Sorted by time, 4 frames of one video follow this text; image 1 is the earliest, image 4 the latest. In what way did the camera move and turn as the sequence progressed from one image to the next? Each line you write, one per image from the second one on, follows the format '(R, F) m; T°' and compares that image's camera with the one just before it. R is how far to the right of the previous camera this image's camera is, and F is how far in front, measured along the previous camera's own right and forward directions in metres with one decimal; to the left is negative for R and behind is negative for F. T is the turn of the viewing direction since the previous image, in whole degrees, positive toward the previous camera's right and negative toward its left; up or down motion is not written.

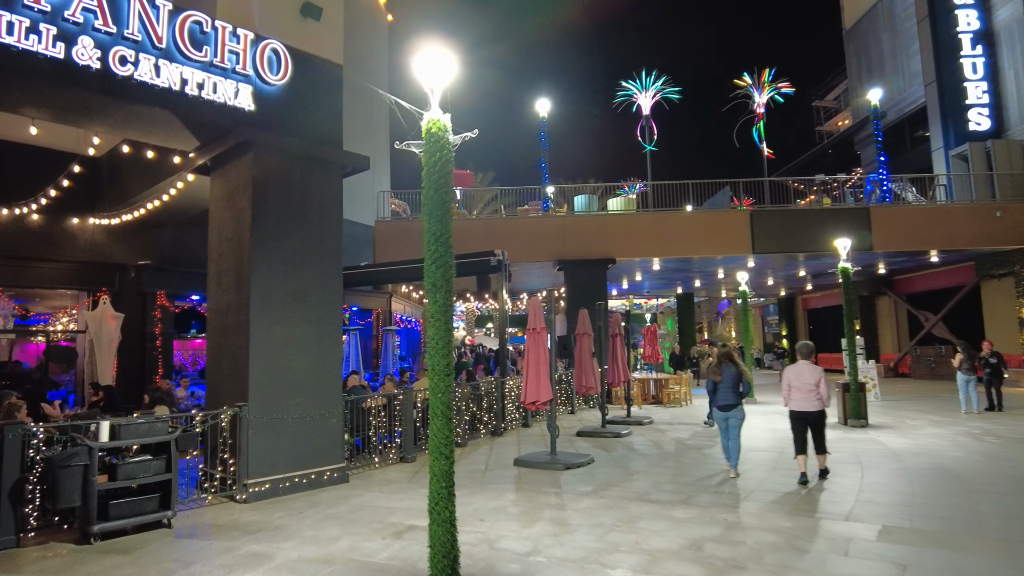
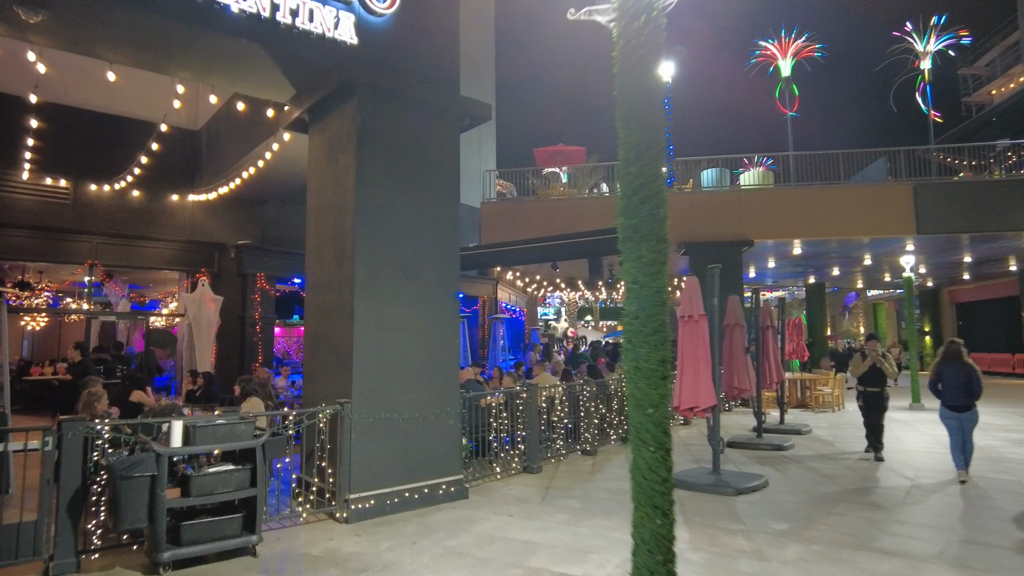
(-0.6, +1.6) m; -8°
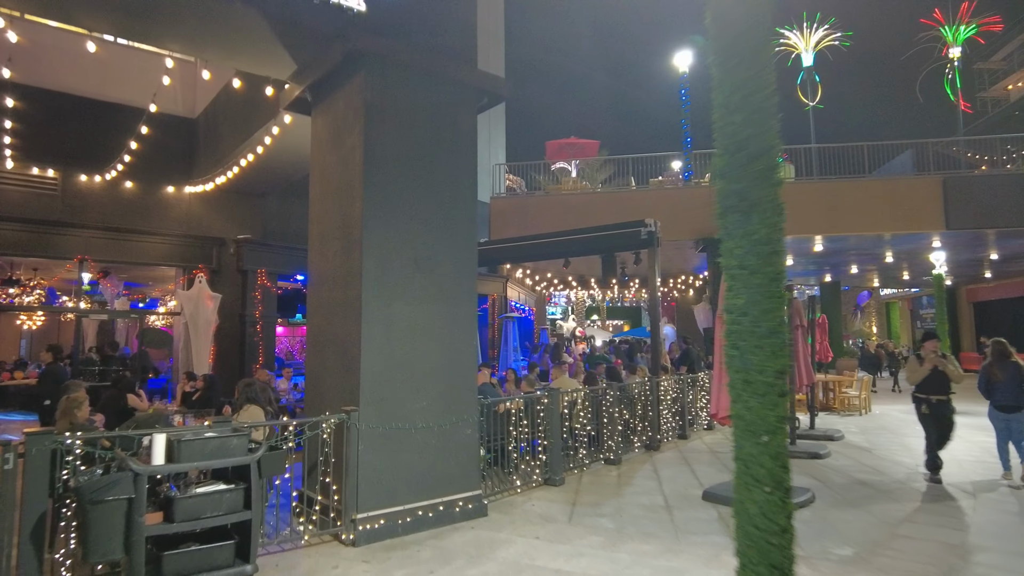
(-0.2, +0.6) m; 0°
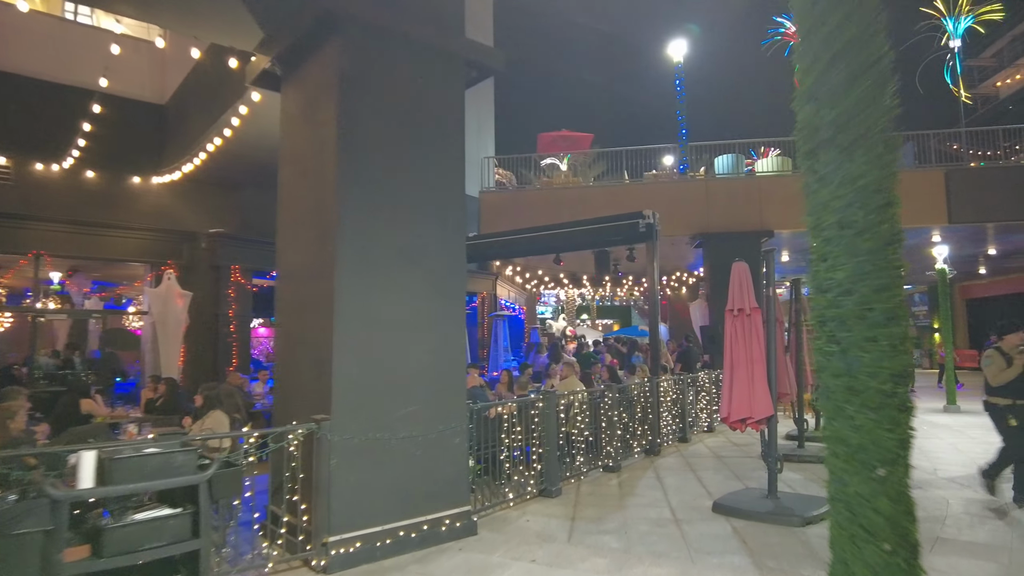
(0.0, +0.6) m; +1°
